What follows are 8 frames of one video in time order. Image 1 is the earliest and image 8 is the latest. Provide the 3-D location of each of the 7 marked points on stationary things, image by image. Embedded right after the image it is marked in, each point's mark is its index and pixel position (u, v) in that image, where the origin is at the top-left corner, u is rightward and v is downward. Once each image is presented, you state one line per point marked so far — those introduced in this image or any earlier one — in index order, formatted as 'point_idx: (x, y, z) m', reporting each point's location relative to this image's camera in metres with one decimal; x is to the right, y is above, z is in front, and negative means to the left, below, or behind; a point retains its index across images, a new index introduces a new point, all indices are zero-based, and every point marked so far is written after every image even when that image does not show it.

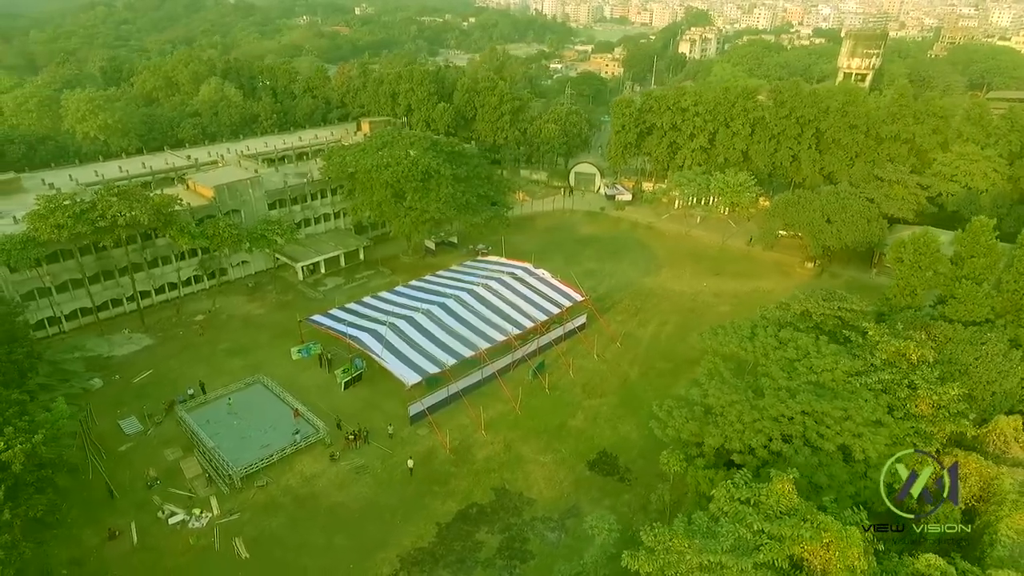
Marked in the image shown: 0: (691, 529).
0: (+4.7, -6.3, +16.7) m
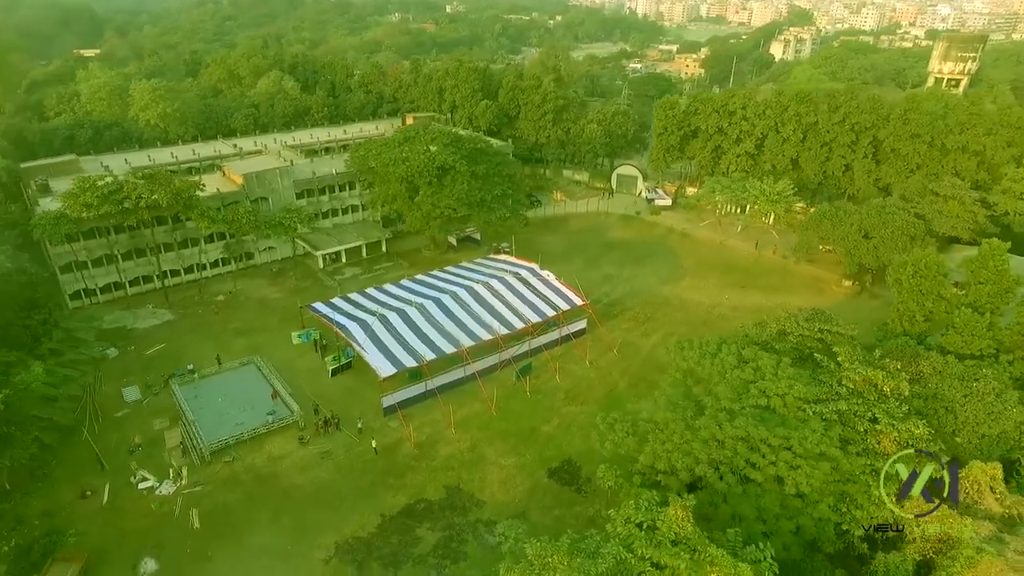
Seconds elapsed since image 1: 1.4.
0: (+1.6, -6.5, +16.0) m
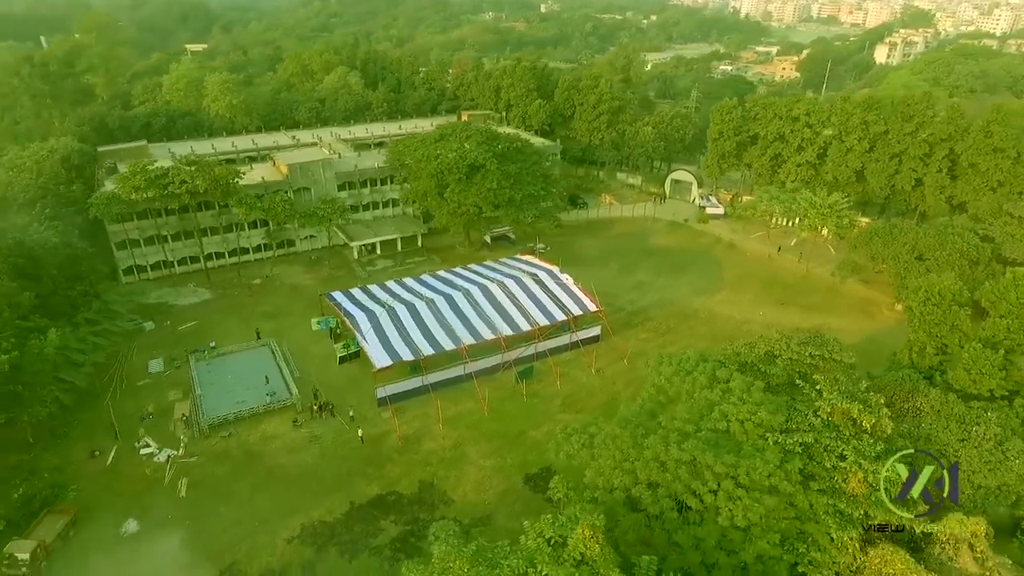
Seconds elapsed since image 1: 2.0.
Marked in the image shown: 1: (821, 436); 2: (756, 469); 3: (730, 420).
0: (-0.7, -6.6, +15.7) m
1: (+9.0, -4.3, +18.6) m
2: (+6.7, -4.9, +17.3) m
3: (+6.5, -4.0, +19.0) m
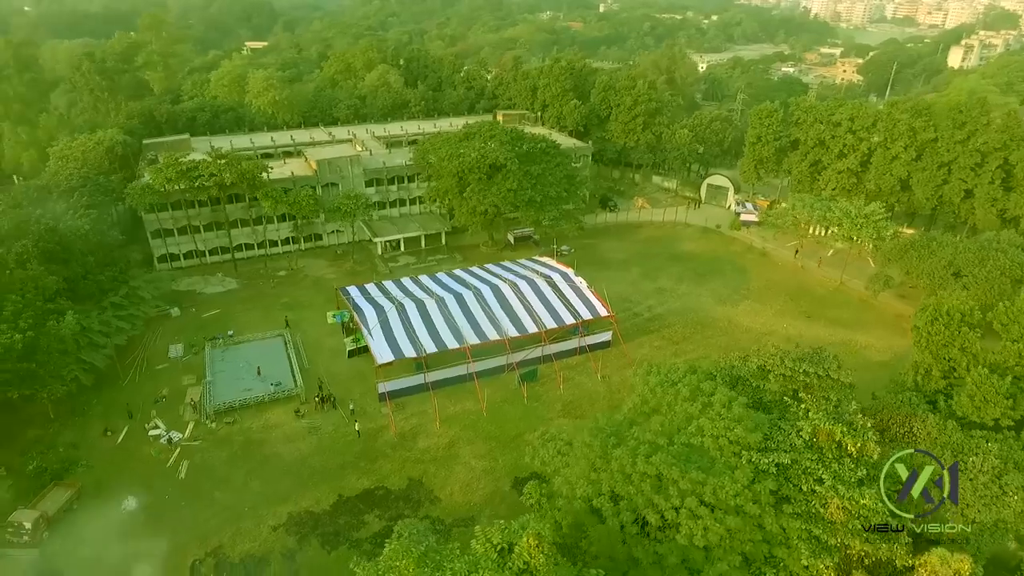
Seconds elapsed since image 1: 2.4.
0: (-2.0, -6.7, +15.7) m
1: (+8.0, -4.7, +17.7) m
2: (+5.6, -5.3, +16.7) m
3: (+5.6, -4.3, +18.3) m
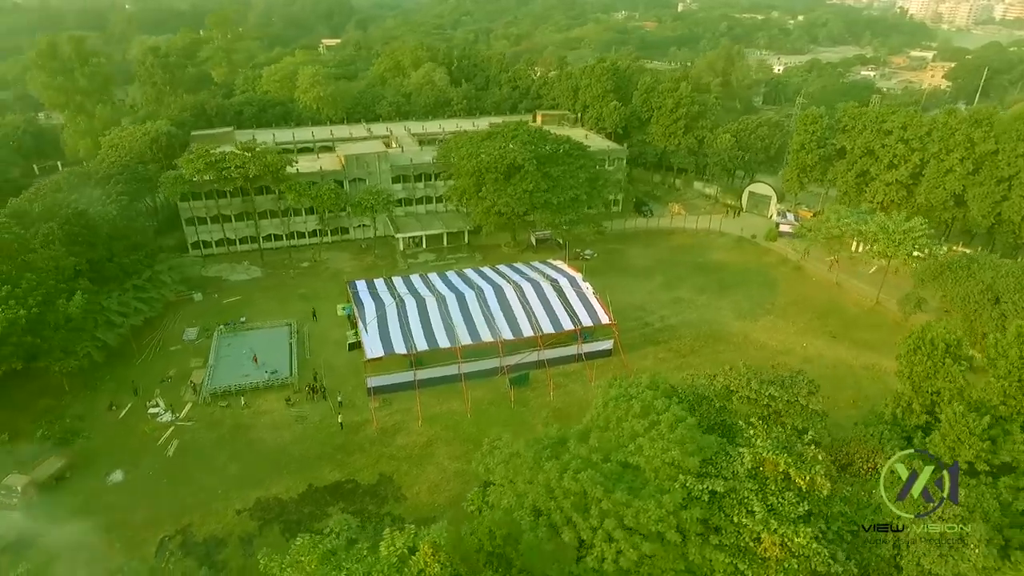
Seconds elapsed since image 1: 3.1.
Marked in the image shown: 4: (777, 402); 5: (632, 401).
0: (-4.3, -6.6, +15.7) m
1: (+5.9, -5.2, +16.6) m
2: (+3.3, -5.6, +15.9) m
3: (+3.6, -4.6, +17.5) m
4: (+8.3, -3.5, +19.7) m
5: (+3.8, -3.6, +19.9) m
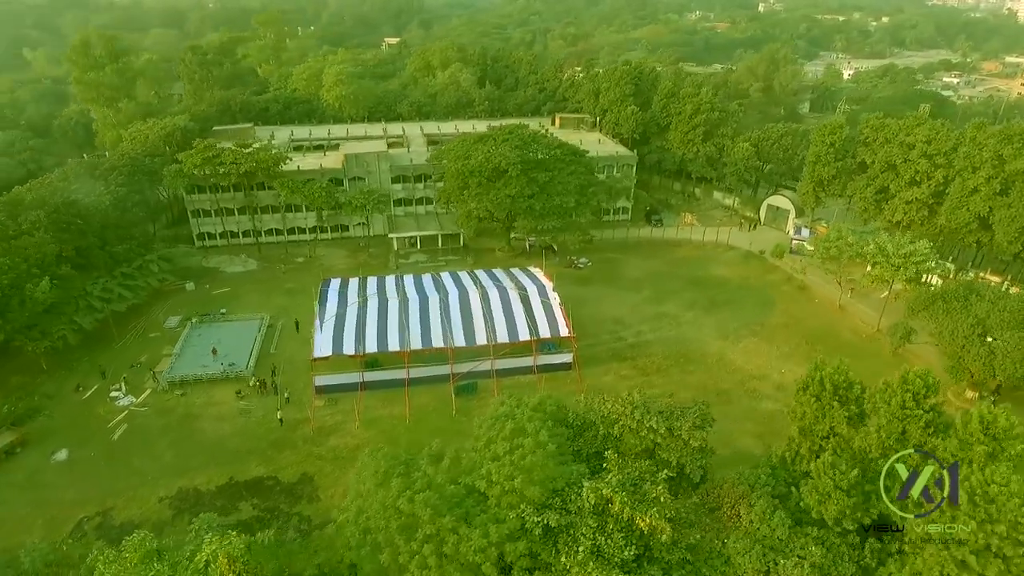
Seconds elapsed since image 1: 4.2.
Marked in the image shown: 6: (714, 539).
0: (-8.8, -6.7, +15.9) m
1: (+1.6, -5.9, +15.8) m
2: (-1.1, -6.1, +15.3) m
3: (-0.6, -5.1, +16.9) m
4: (+4.3, -4.3, +18.6) m
5: (-0.1, -4.1, +19.2) m
6: (+5.1, -6.4, +16.1) m
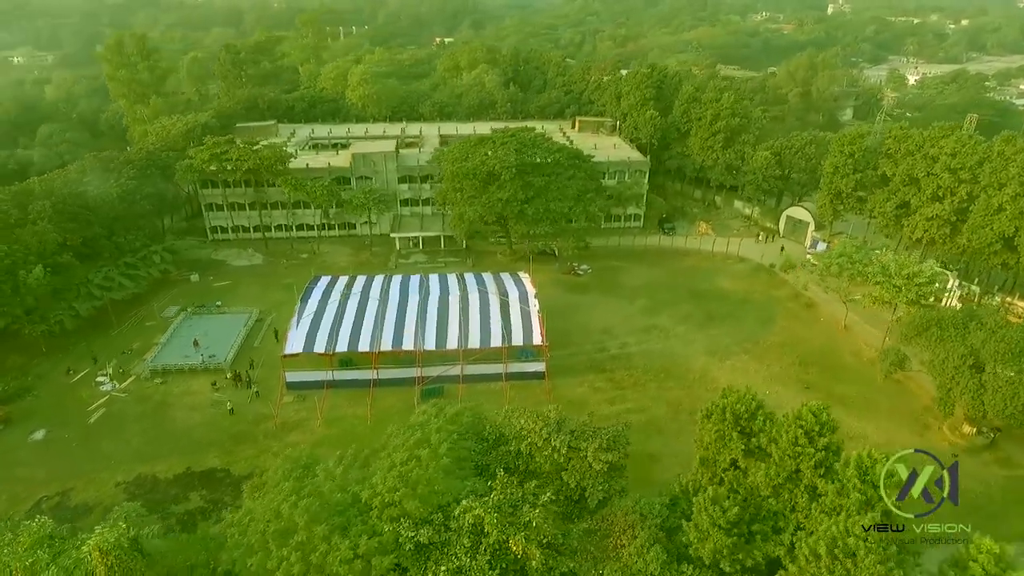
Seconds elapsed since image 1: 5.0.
0: (-11.9, -6.6, +16.5) m
1: (-1.6, -6.2, +15.4) m
2: (-4.3, -6.3, +15.1) m
3: (-3.6, -5.4, +16.7) m
4: (+1.5, -4.7, +18.0) m
5: (-2.9, -4.4, +19.0) m
6: (+2.0, -6.9, +15.4) m
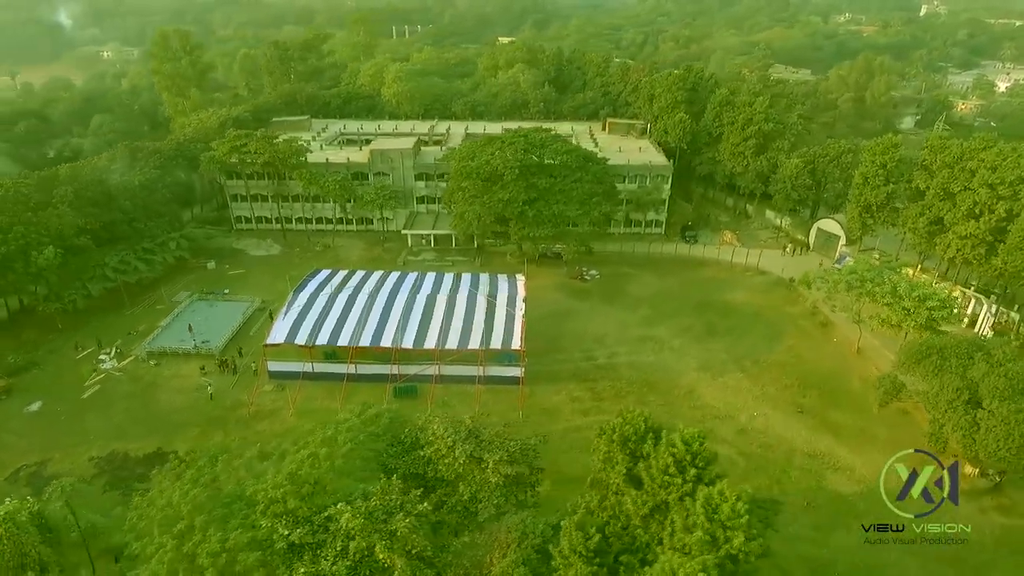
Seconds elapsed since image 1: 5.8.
0: (-14.8, -6.1, +17.3) m
1: (-4.6, -6.1, +15.2) m
2: (-7.4, -6.1, +15.2) m
3: (-6.5, -5.2, +16.7) m
4: (-1.3, -4.8, +17.4) m
5: (-5.5, -4.3, +18.9) m
6: (-1.1, -7.0, +14.9) m
